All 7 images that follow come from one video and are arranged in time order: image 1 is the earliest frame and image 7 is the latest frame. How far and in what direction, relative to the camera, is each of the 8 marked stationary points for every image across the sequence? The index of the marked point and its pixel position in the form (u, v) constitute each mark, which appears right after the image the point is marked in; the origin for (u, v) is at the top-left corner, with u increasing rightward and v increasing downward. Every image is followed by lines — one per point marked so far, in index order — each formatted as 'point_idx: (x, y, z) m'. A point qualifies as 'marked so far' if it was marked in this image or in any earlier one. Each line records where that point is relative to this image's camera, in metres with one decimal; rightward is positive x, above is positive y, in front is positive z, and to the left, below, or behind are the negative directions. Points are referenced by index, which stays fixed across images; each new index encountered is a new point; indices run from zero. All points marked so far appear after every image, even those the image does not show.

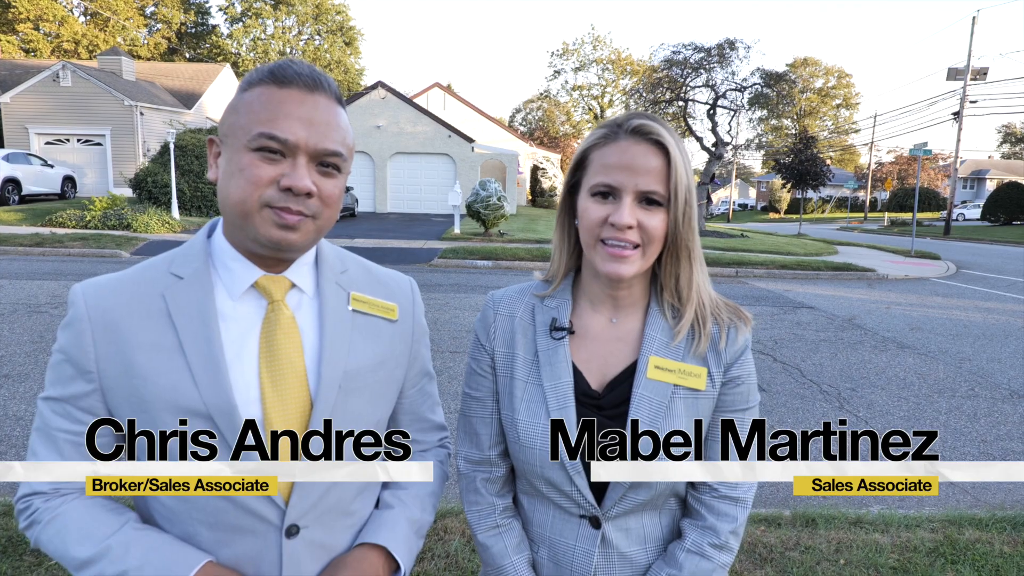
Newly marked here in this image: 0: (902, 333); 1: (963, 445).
0: (+4.2, -0.5, +7.8) m
1: (+2.8, -1.0, +4.5) m
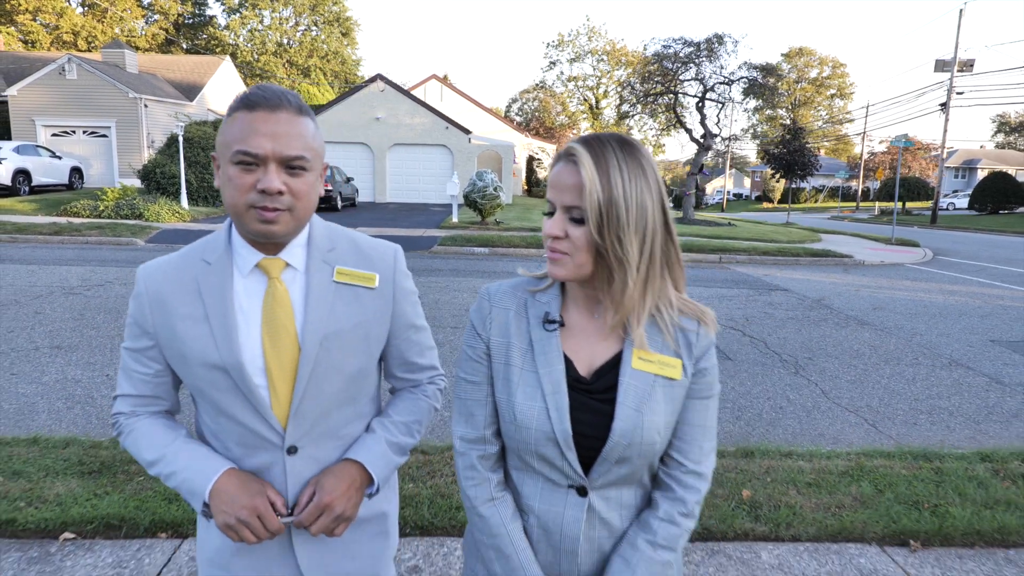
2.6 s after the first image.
0: (+4.2, -0.3, +8.5) m
1: (+2.8, -0.8, +5.2) m
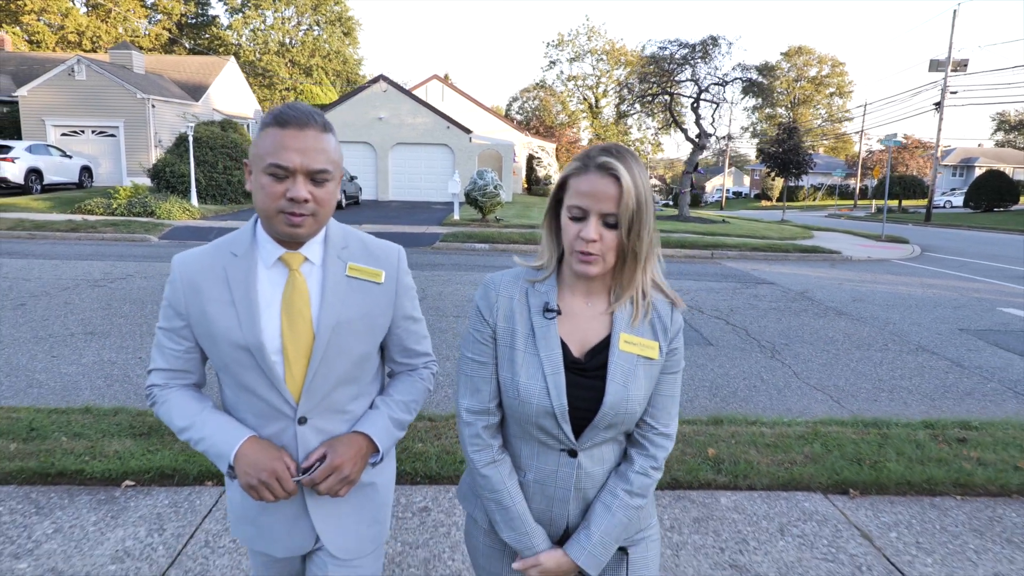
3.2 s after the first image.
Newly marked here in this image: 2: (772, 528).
0: (+4.2, -0.2, +9.0) m
1: (+2.8, -0.7, +5.7) m
2: (+1.1, -1.0, +3.1) m
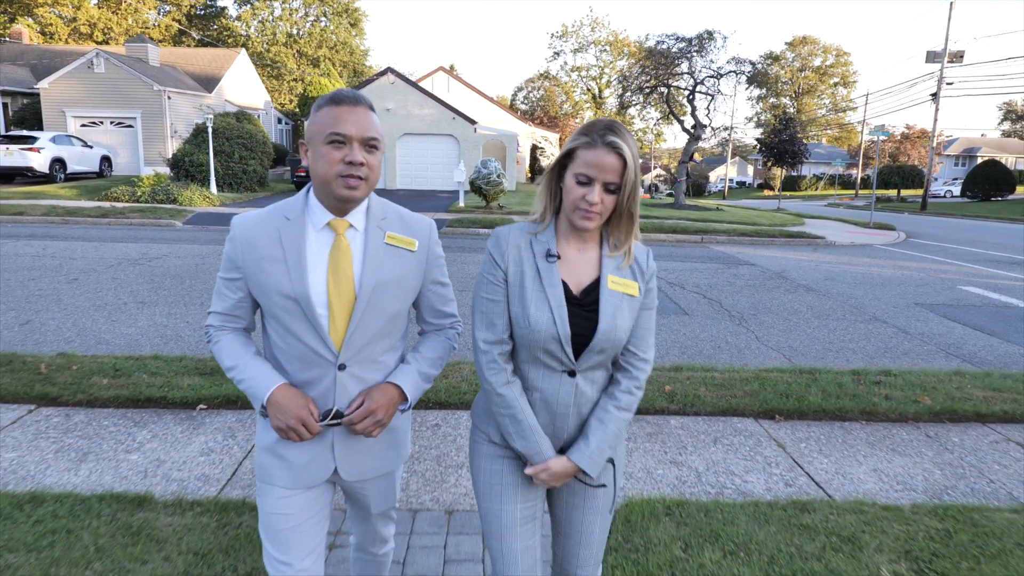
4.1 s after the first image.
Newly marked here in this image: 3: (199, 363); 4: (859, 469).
0: (+4.2, +0.1, +9.8) m
1: (+2.8, -0.5, +6.6) m
2: (+1.1, -0.8, +4.0) m
3: (-2.2, -0.5, +4.9) m
4: (+1.8, -0.9, +3.7) m
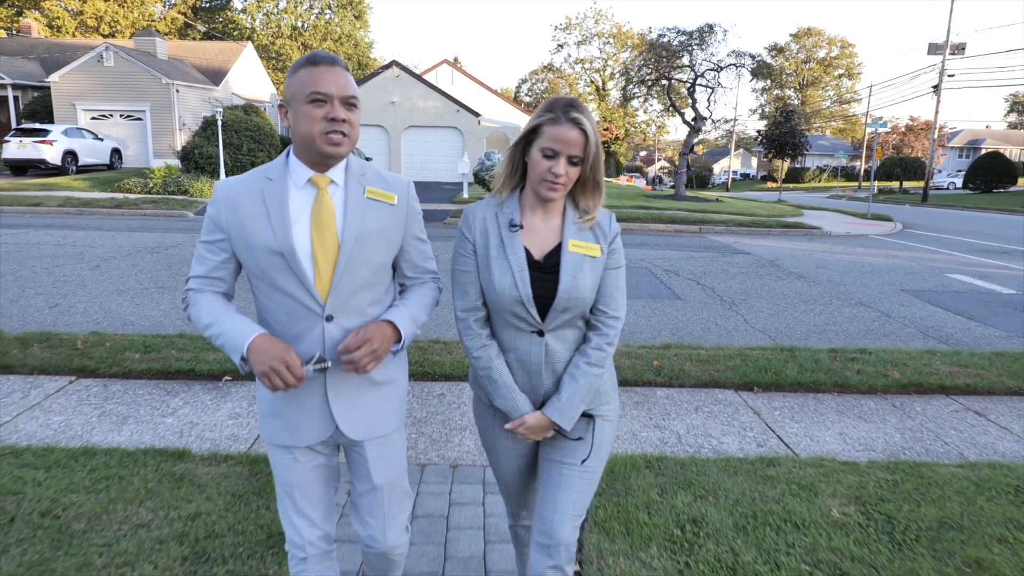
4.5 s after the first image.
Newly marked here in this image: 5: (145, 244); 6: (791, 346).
0: (+4.2, +0.3, +10.2) m
1: (+2.8, -0.4, +6.9) m
2: (+1.1, -0.7, +4.4) m
3: (-2.2, -0.4, +5.3) m
4: (+1.8, -0.8, +4.1) m
5: (-5.3, +0.6, +10.3) m
6: (+2.3, -0.5, +5.8) m
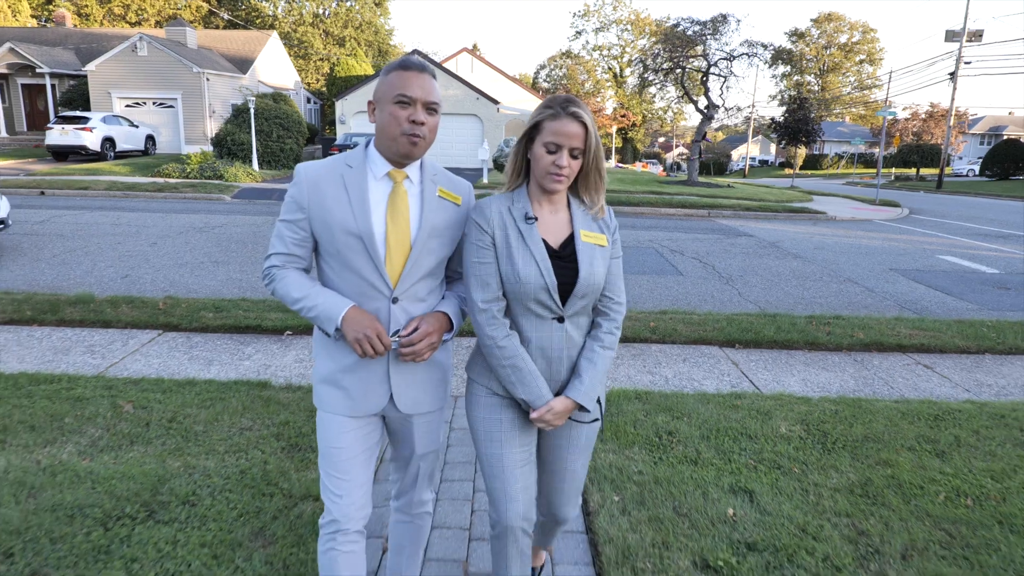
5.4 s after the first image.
0: (+4.5, +0.6, +10.9) m
1: (+3.0, -0.1, +7.7) m
2: (+1.2, -0.5, +5.2) m
3: (-2.0, -0.1, +6.2) m
4: (+1.9, -0.6, +4.9) m
5: (-5.0, +1.0, +11.2) m
6: (+2.4, -0.2, +6.6) m
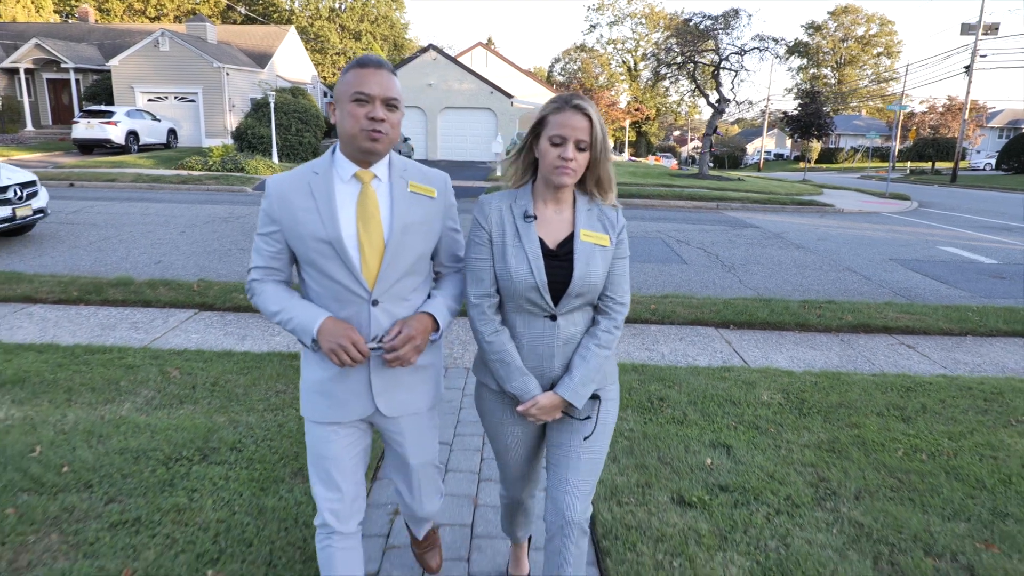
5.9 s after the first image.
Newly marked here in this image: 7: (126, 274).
0: (+4.6, +0.7, +11.2) m
1: (+3.1, 0.0, +8.0) m
2: (+1.3, -0.4, +5.6) m
3: (-1.9, 0.0, +6.6) m
4: (+1.9, -0.5, +5.2) m
5: (-4.8, +1.2, +11.7) m
6: (+2.5, -0.1, +7.0) m
7: (-4.0, +0.1, +7.4) m
